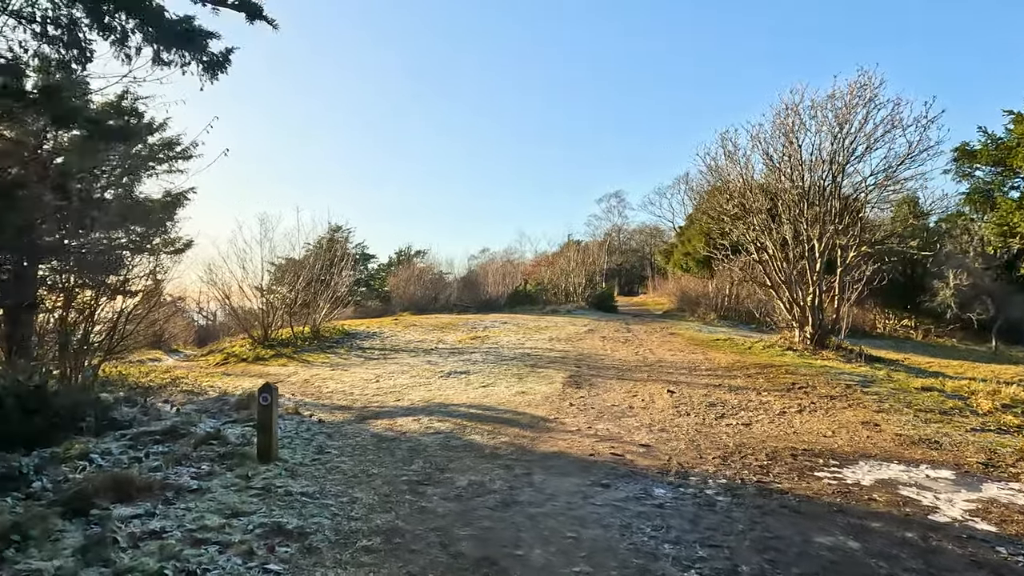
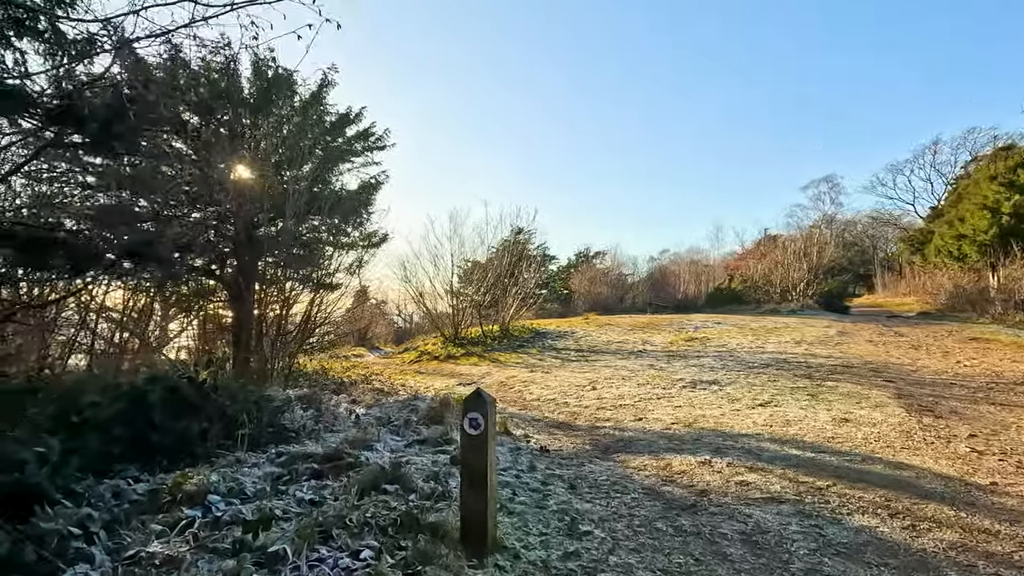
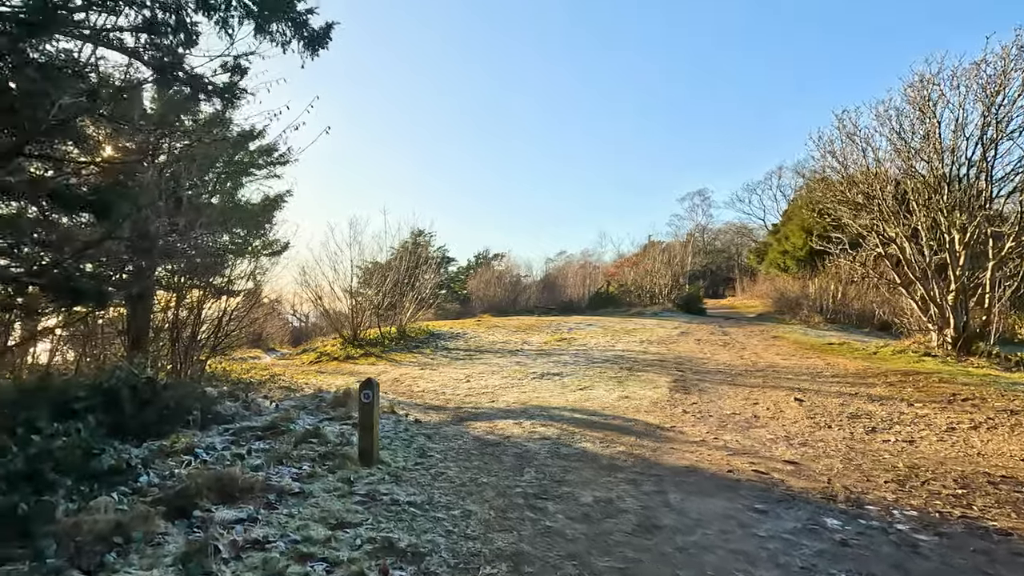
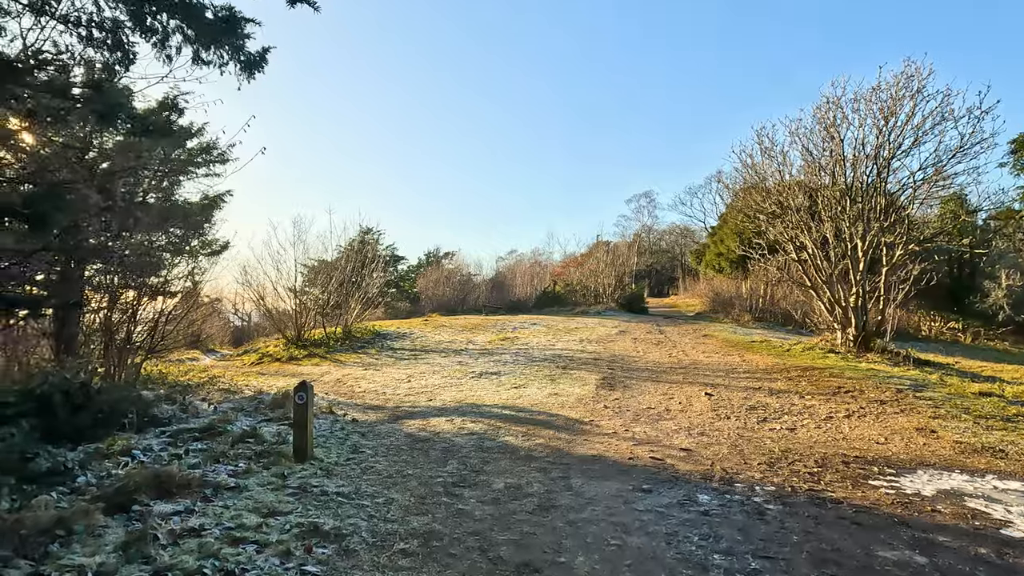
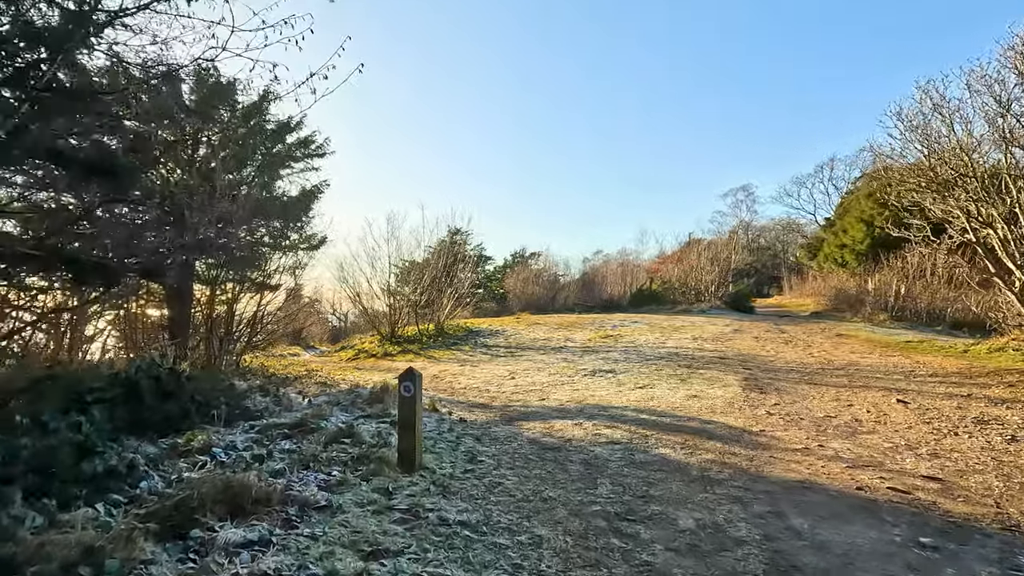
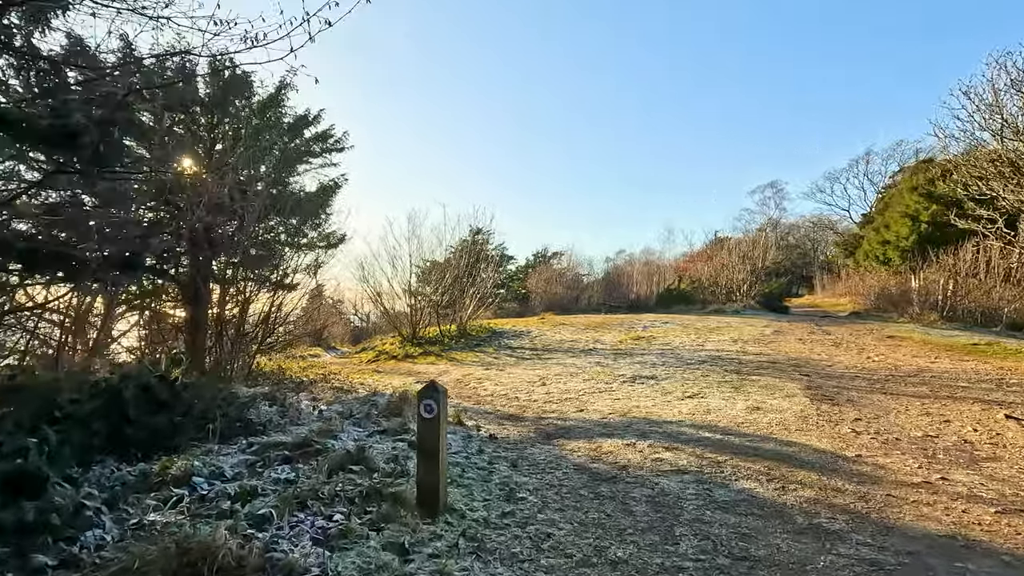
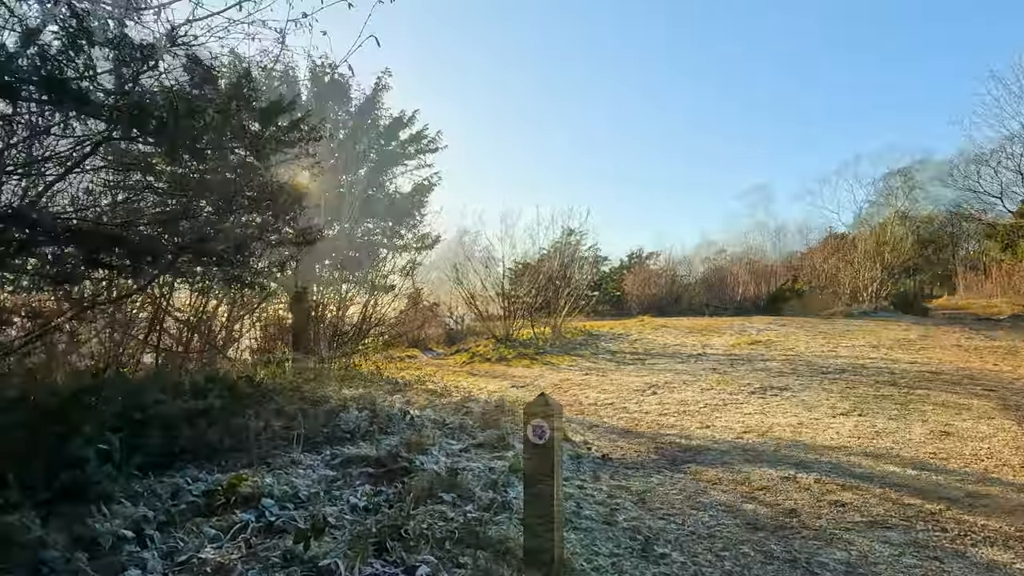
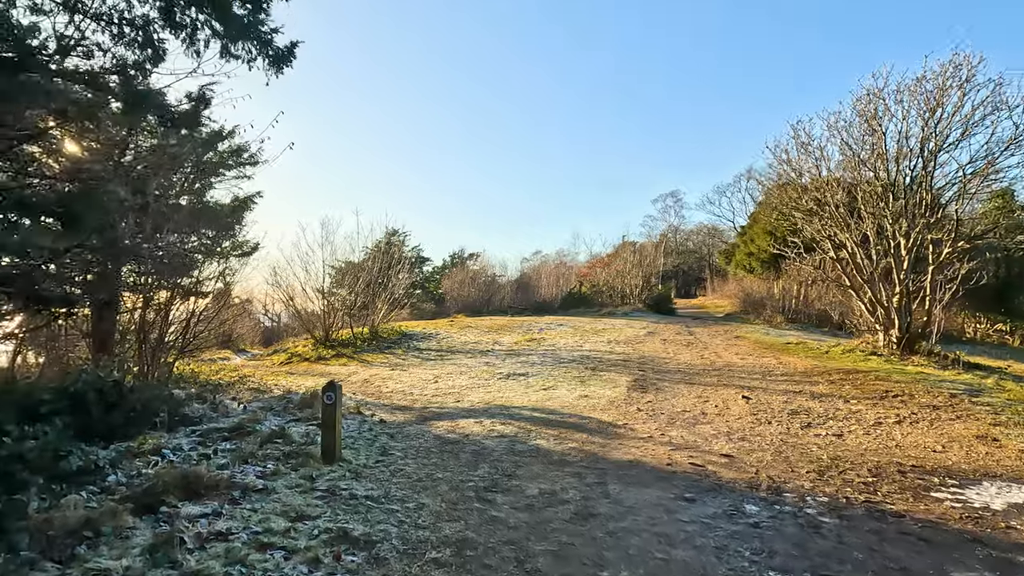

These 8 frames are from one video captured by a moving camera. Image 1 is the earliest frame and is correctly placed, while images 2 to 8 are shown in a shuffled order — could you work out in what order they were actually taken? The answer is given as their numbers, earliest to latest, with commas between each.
4, 8, 3, 5, 6, 2, 7
